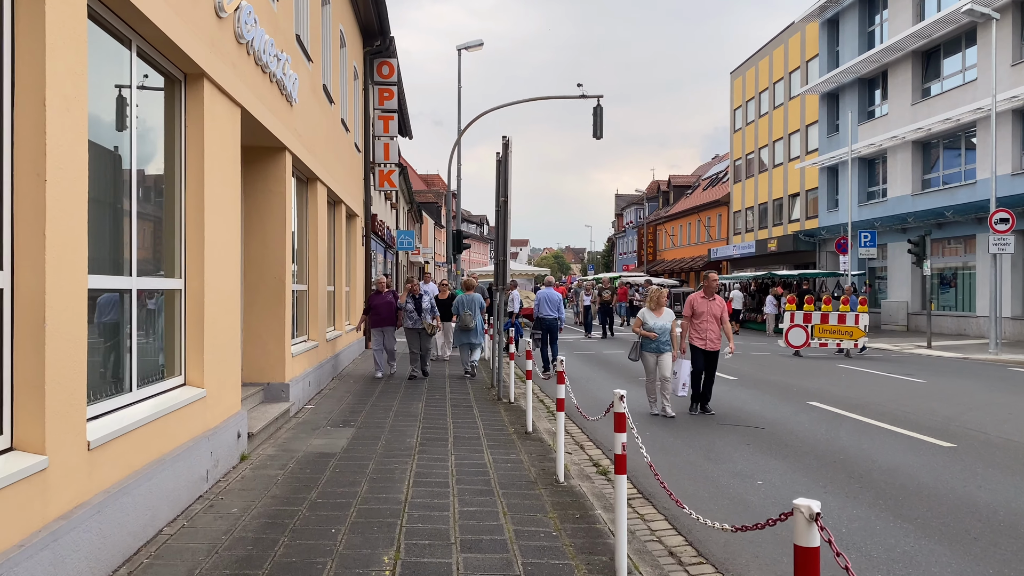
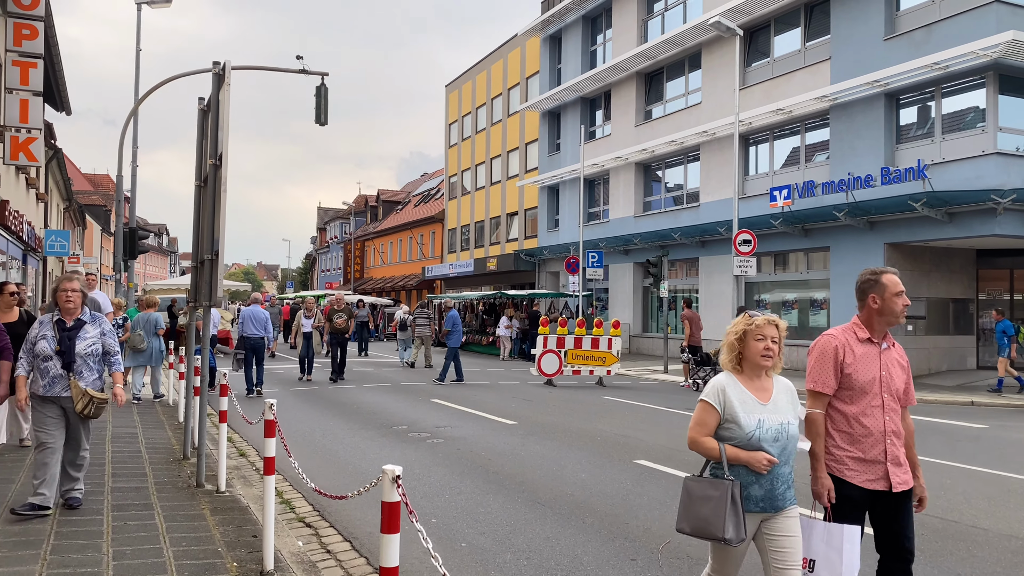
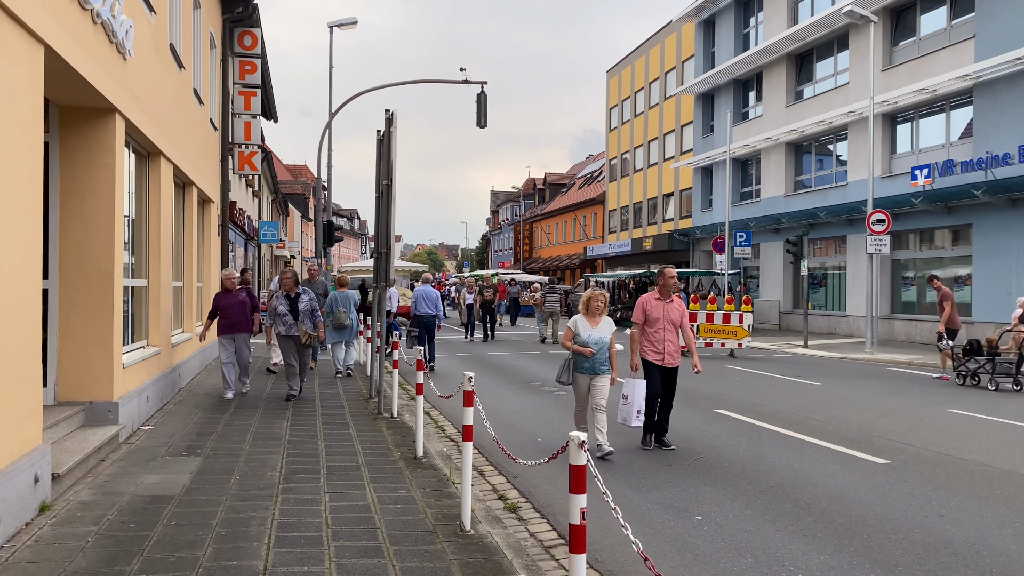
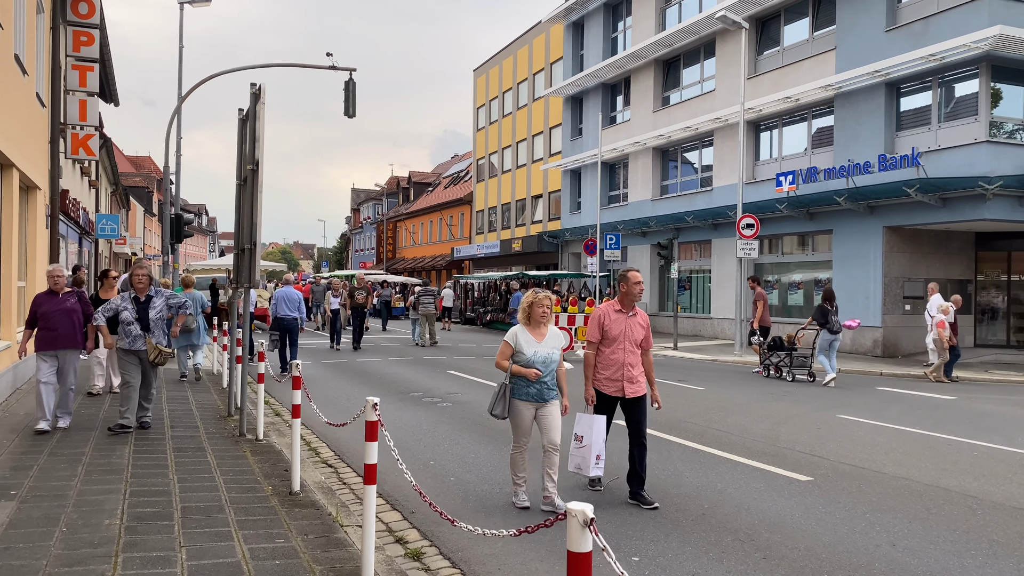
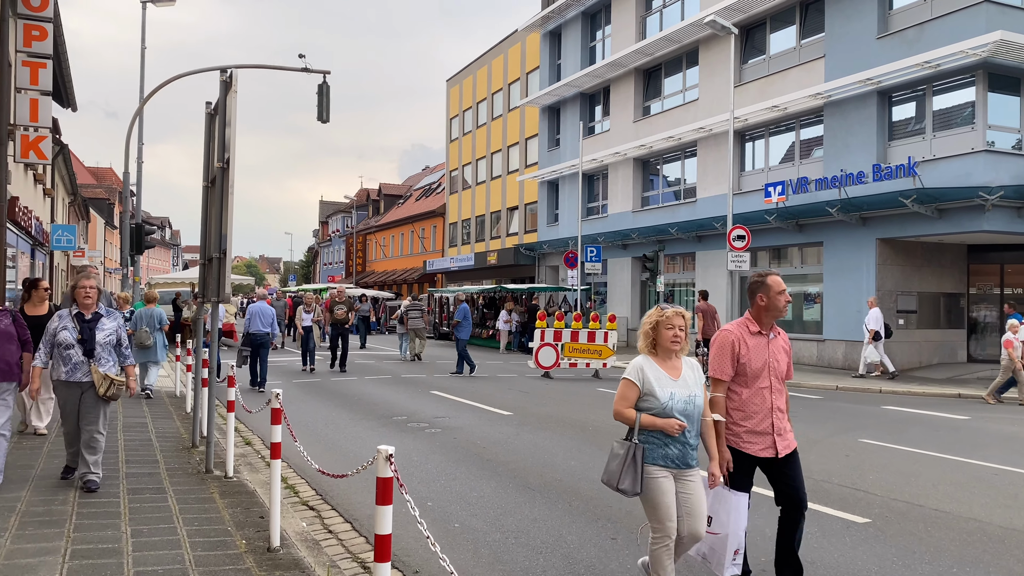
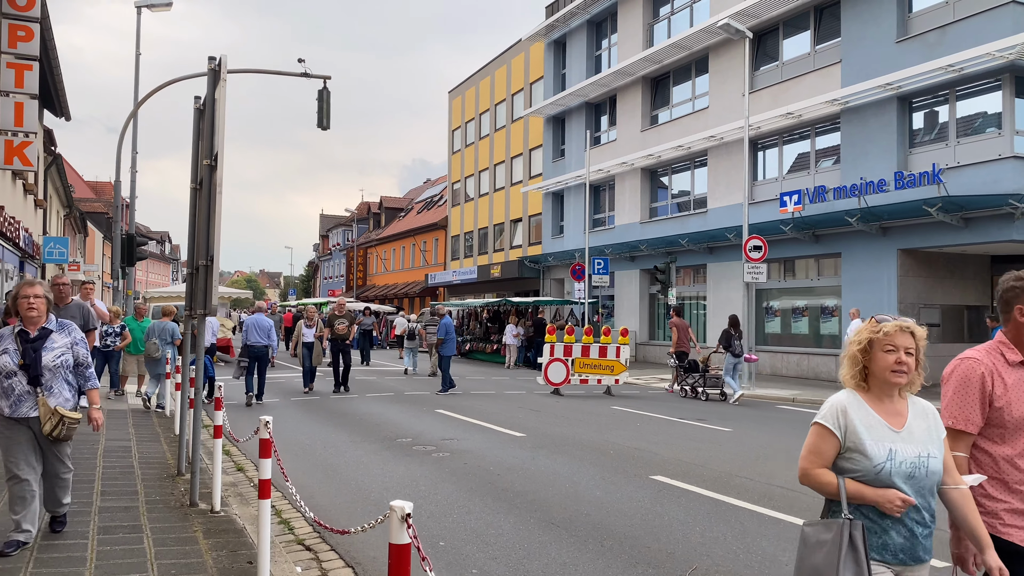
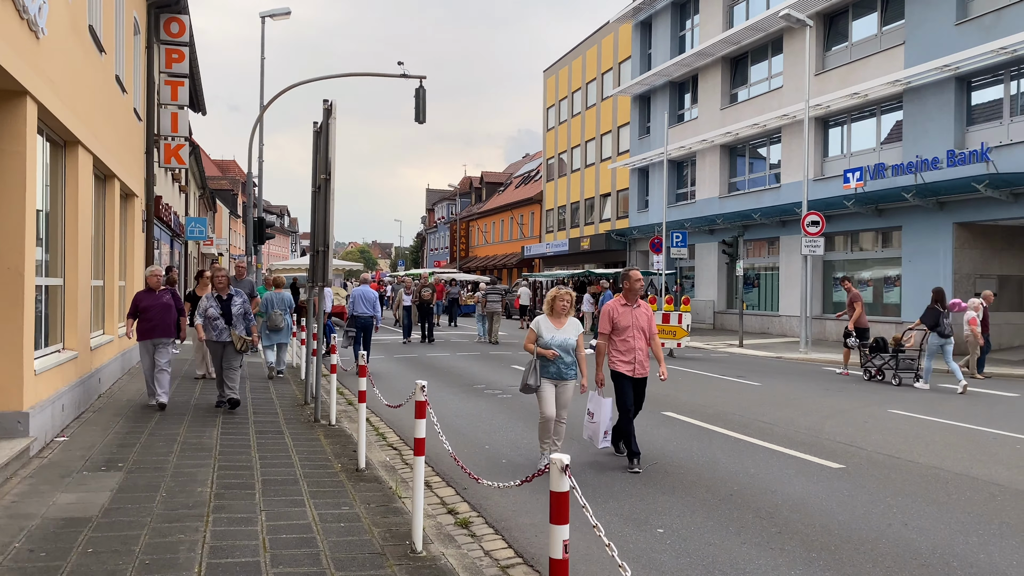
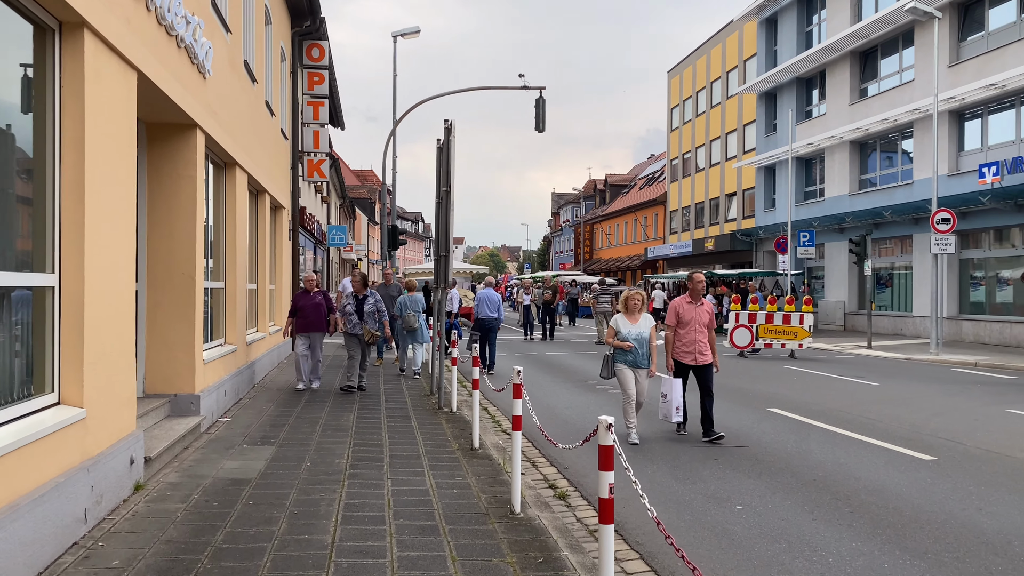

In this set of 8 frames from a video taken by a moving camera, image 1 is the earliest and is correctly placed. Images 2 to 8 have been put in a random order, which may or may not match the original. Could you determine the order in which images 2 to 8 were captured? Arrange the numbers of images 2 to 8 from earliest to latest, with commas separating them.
8, 3, 7, 4, 5, 2, 6
